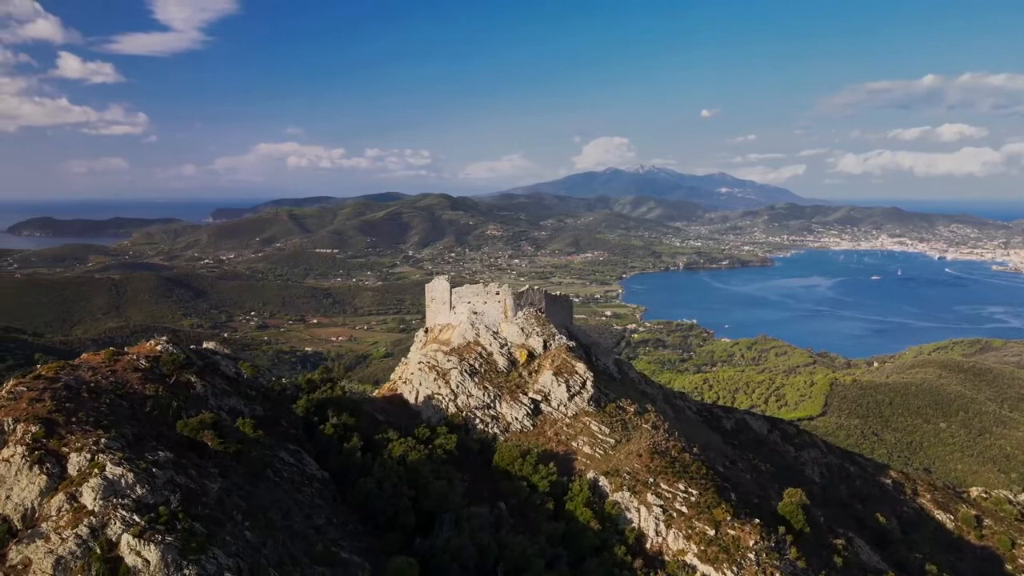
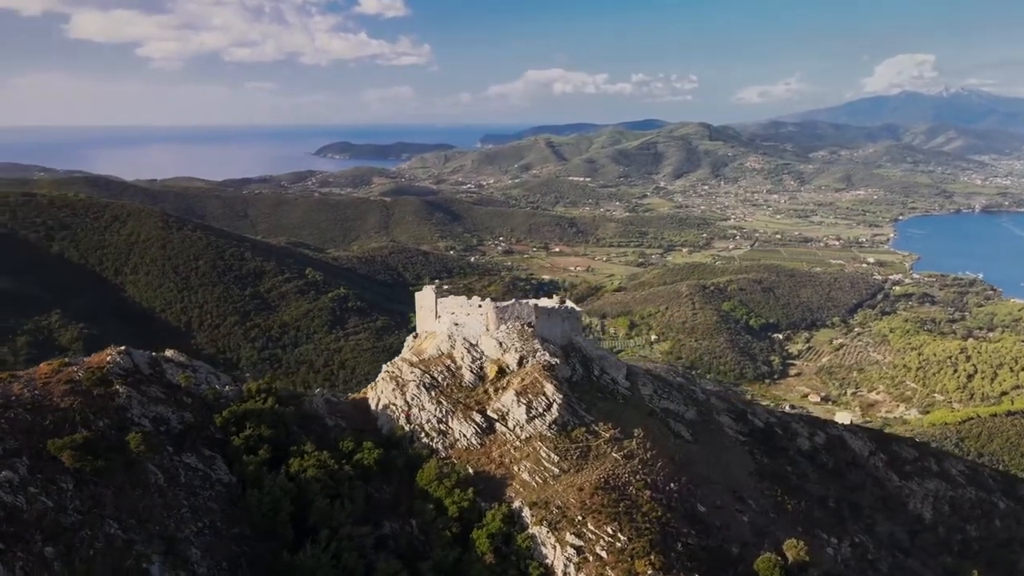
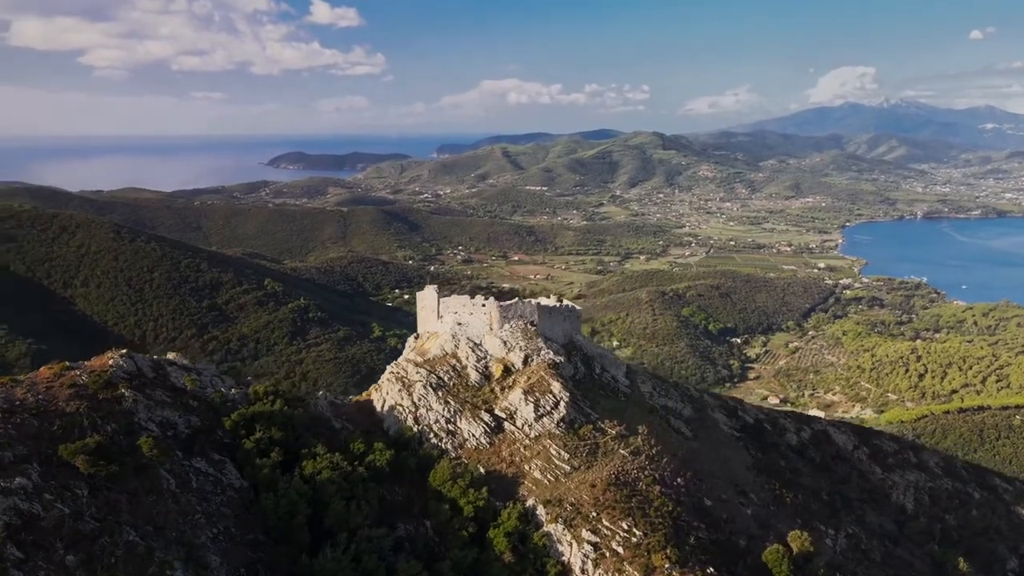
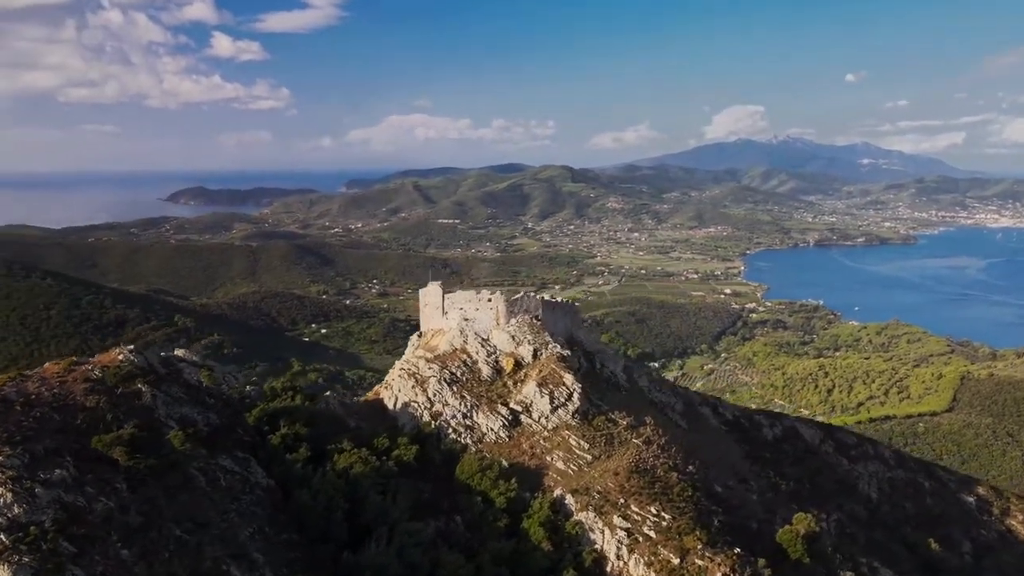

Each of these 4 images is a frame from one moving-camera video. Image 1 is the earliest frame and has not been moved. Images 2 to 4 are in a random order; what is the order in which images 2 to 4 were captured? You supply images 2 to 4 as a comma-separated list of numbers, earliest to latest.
4, 3, 2
